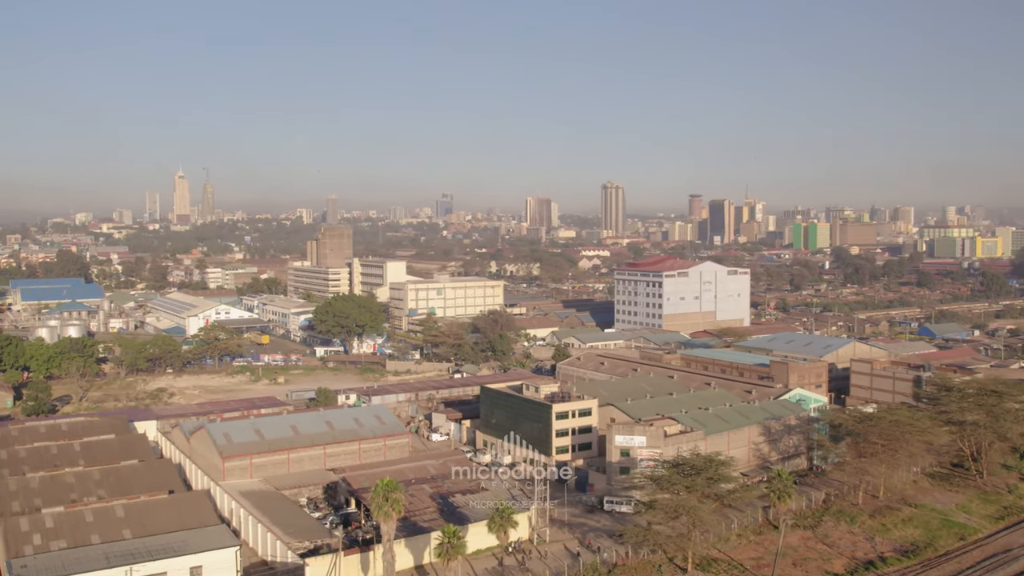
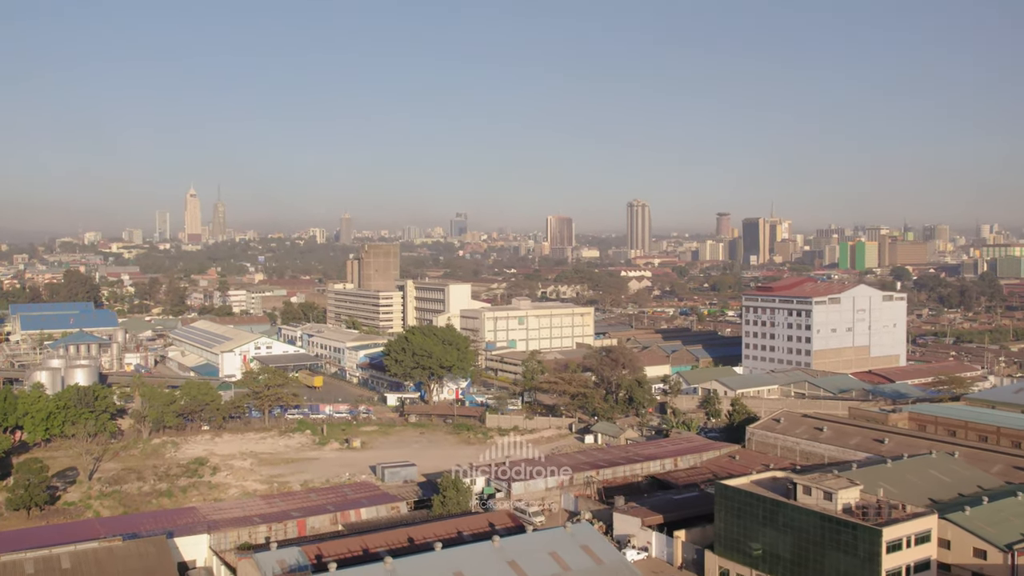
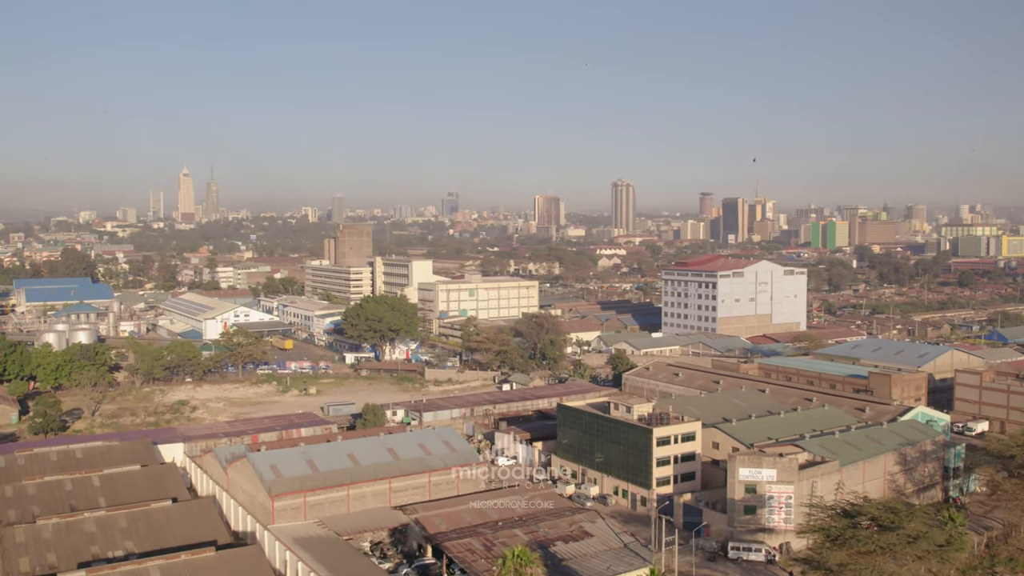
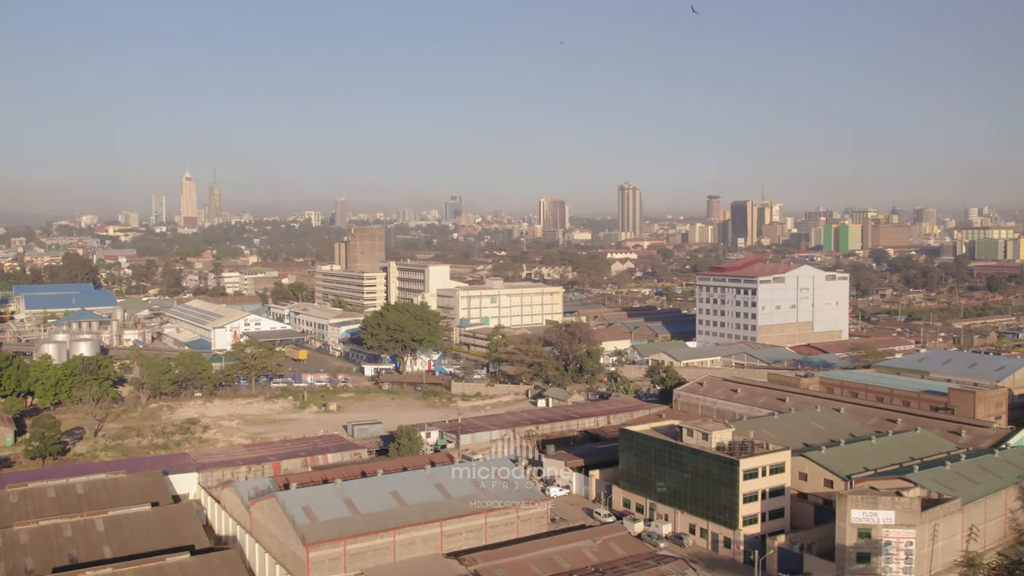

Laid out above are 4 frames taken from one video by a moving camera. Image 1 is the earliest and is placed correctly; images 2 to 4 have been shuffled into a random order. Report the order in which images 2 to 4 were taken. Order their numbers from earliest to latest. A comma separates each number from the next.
3, 4, 2
